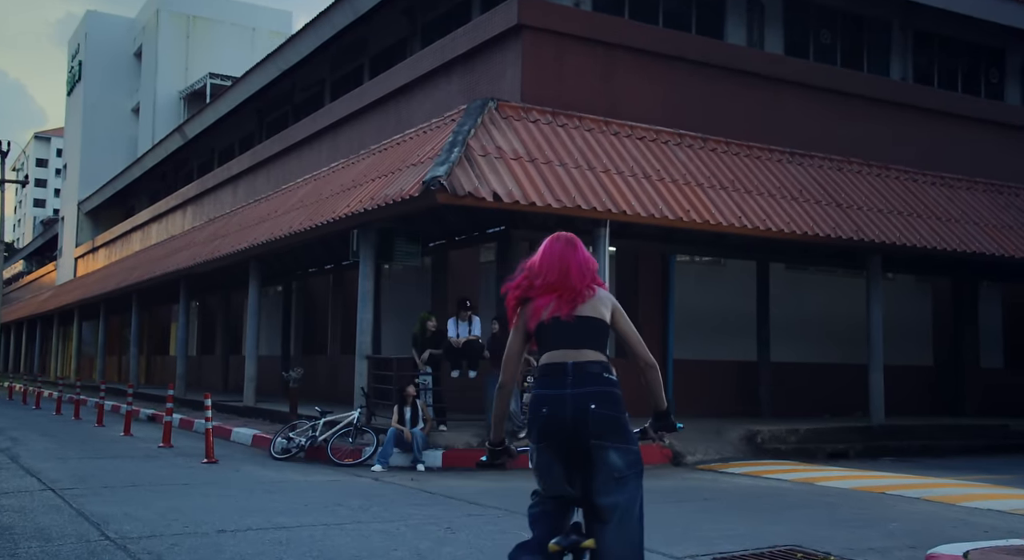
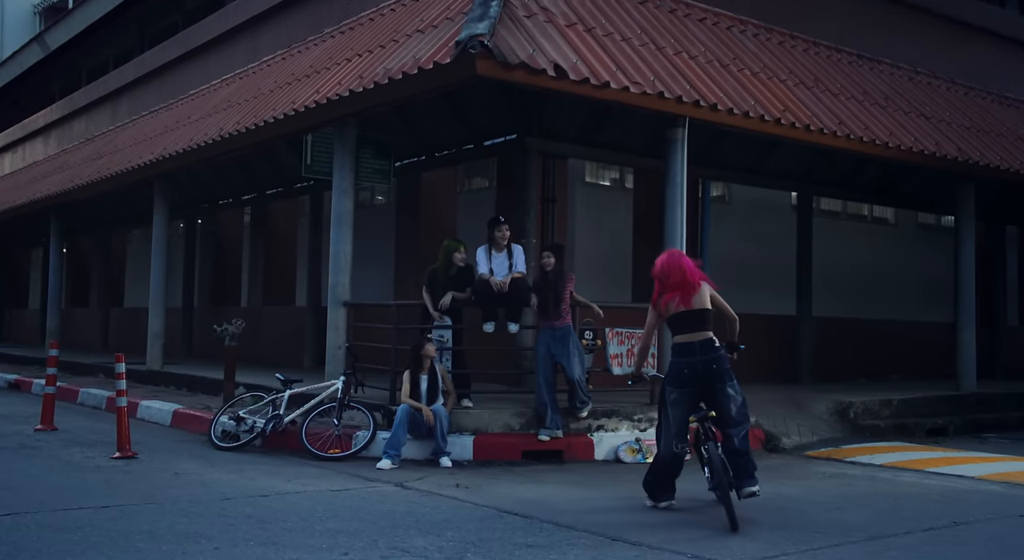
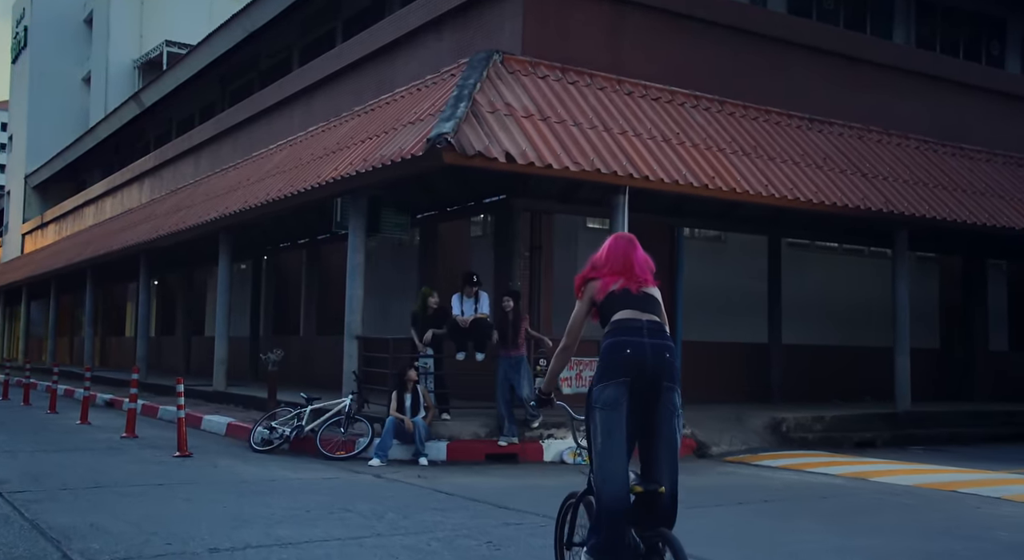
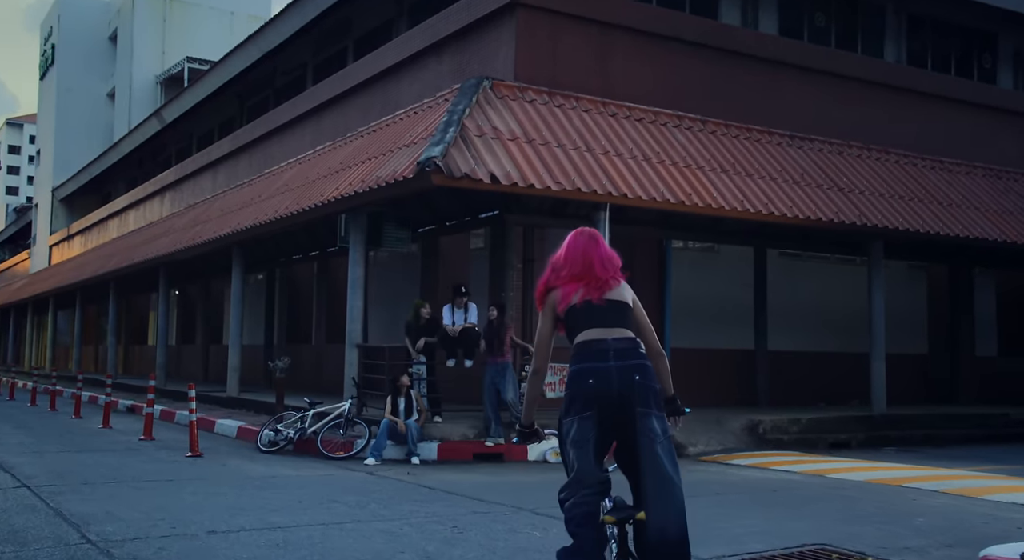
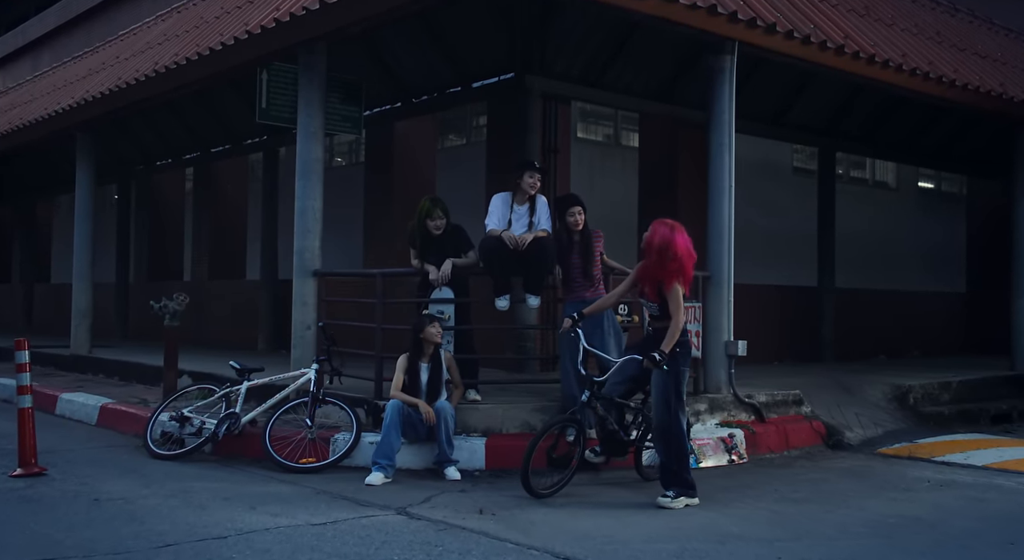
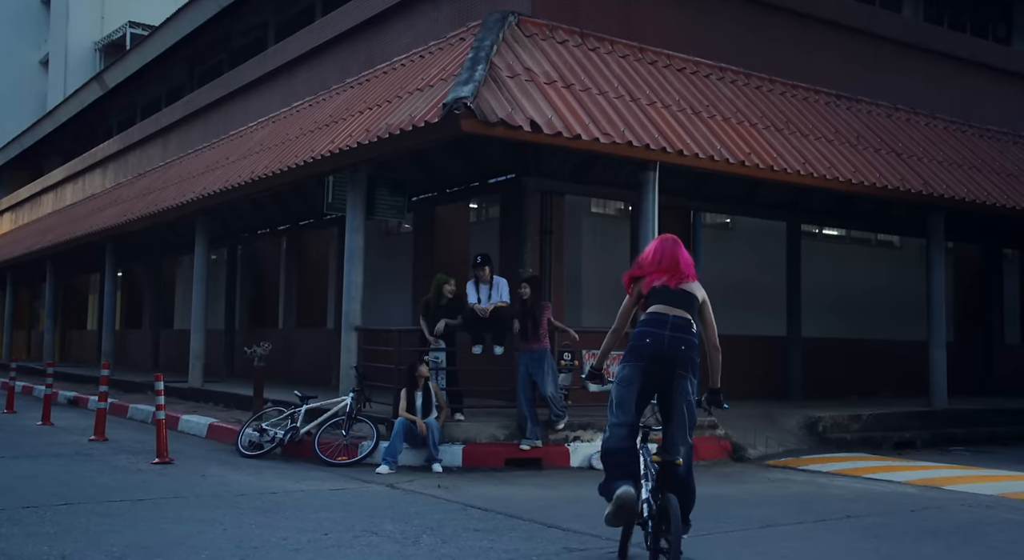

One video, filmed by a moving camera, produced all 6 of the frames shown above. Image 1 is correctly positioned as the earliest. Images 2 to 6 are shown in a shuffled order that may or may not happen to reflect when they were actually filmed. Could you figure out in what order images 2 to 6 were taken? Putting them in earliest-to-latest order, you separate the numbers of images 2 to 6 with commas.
4, 3, 6, 2, 5
